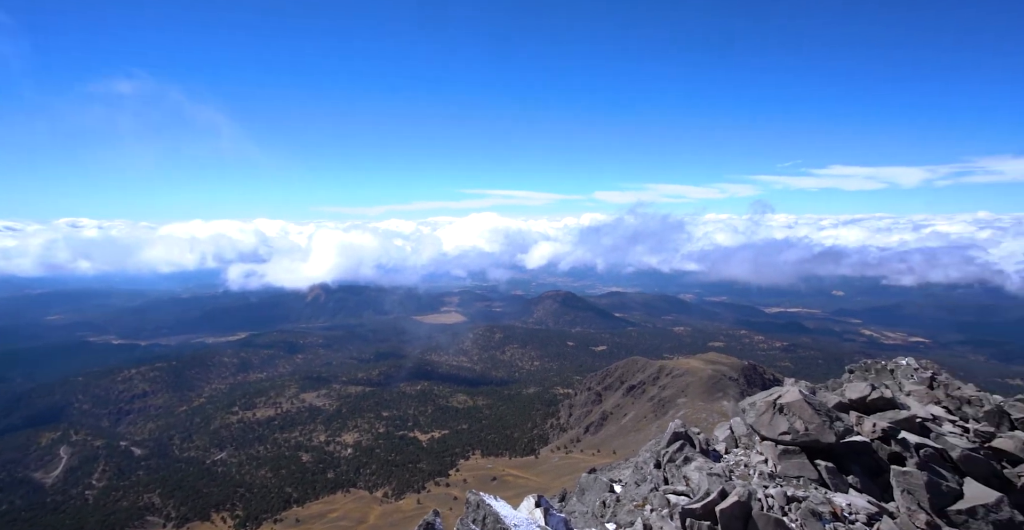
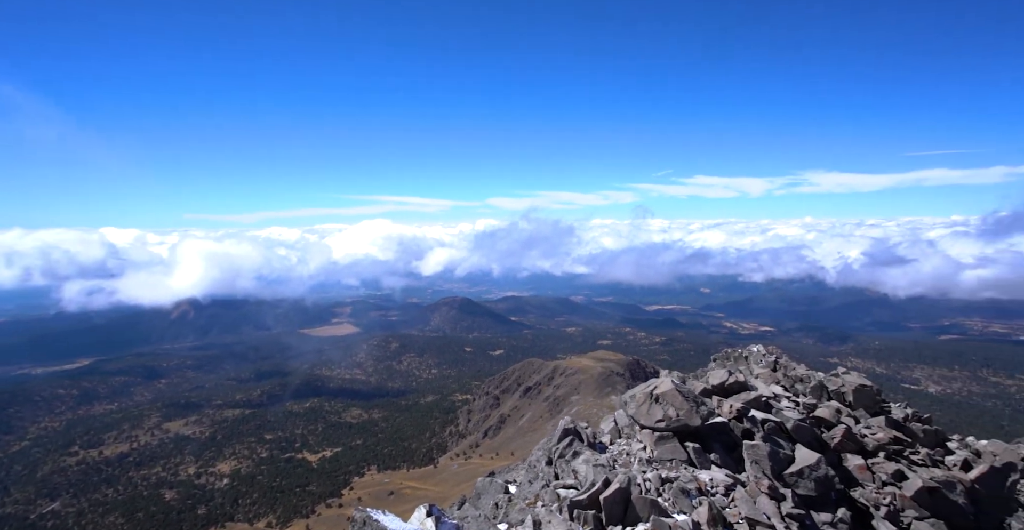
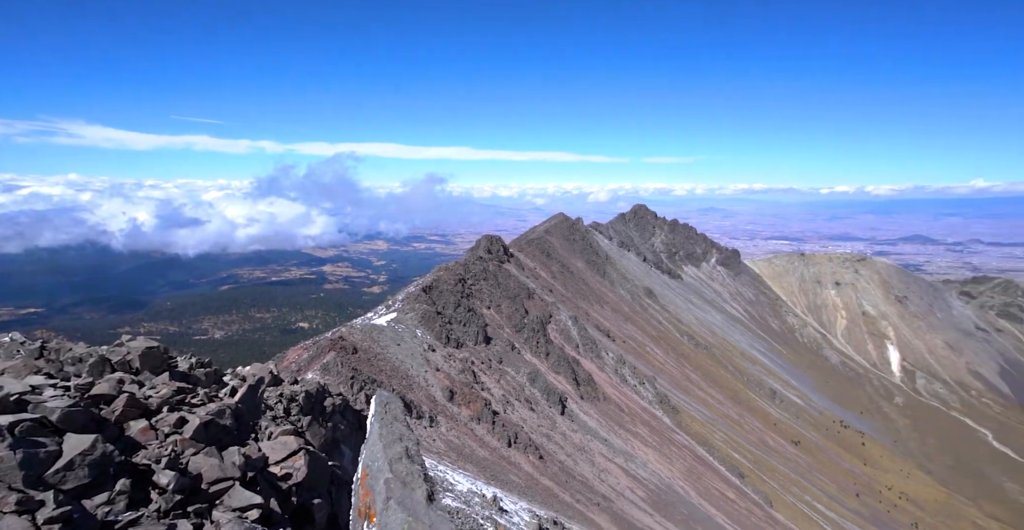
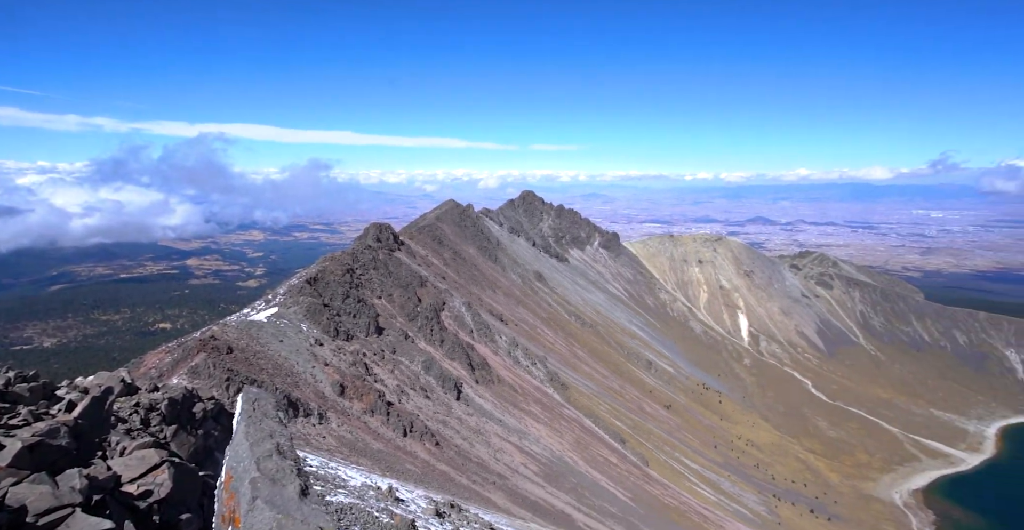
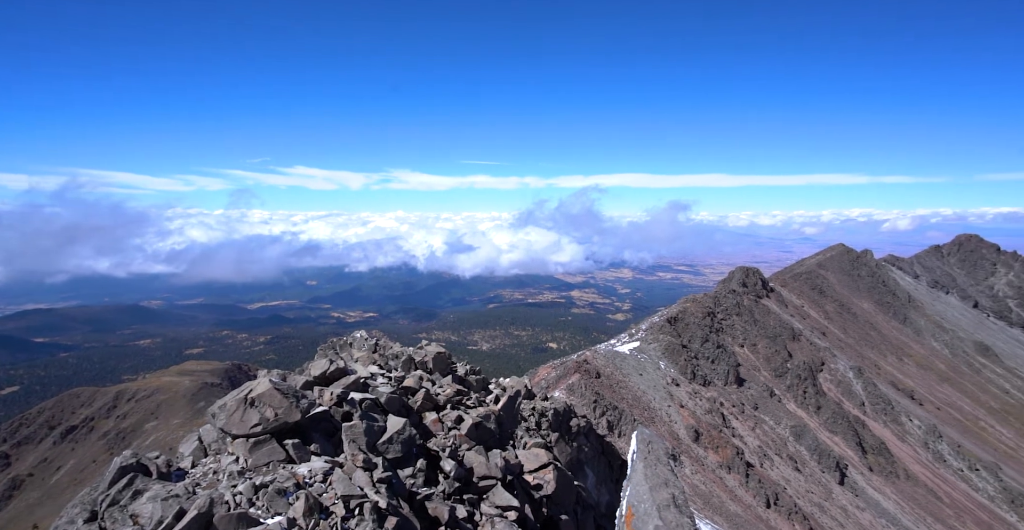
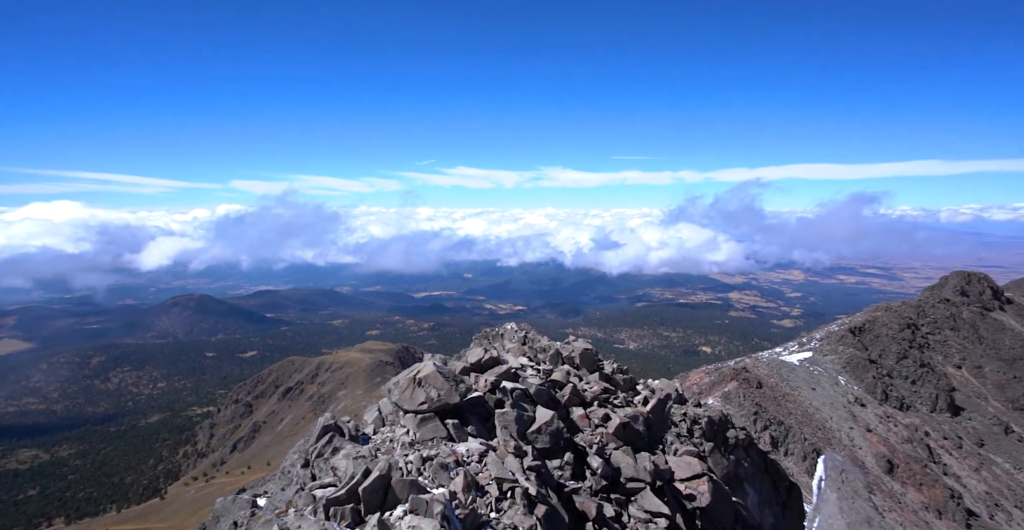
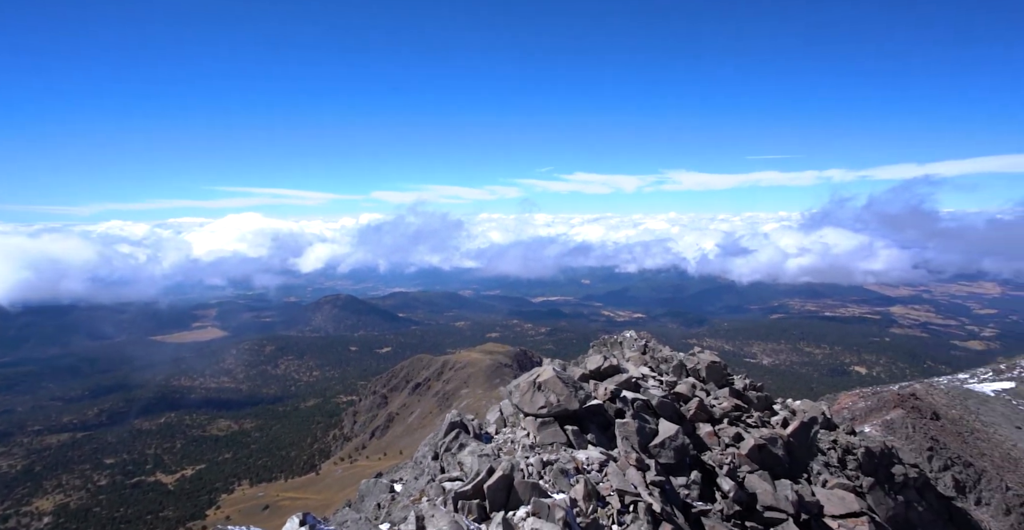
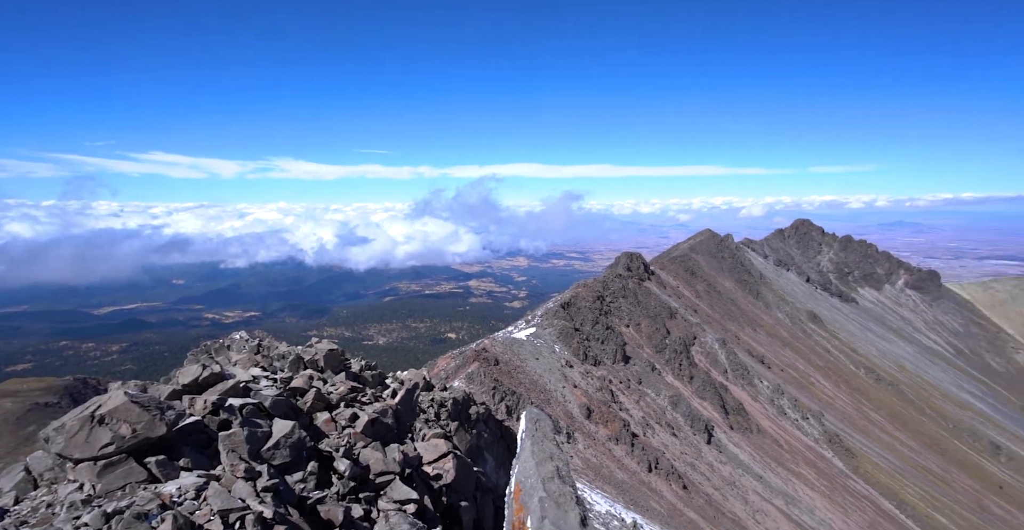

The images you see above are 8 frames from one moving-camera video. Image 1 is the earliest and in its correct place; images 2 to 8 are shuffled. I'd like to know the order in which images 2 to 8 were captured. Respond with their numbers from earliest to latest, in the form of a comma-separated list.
2, 7, 6, 5, 8, 3, 4
